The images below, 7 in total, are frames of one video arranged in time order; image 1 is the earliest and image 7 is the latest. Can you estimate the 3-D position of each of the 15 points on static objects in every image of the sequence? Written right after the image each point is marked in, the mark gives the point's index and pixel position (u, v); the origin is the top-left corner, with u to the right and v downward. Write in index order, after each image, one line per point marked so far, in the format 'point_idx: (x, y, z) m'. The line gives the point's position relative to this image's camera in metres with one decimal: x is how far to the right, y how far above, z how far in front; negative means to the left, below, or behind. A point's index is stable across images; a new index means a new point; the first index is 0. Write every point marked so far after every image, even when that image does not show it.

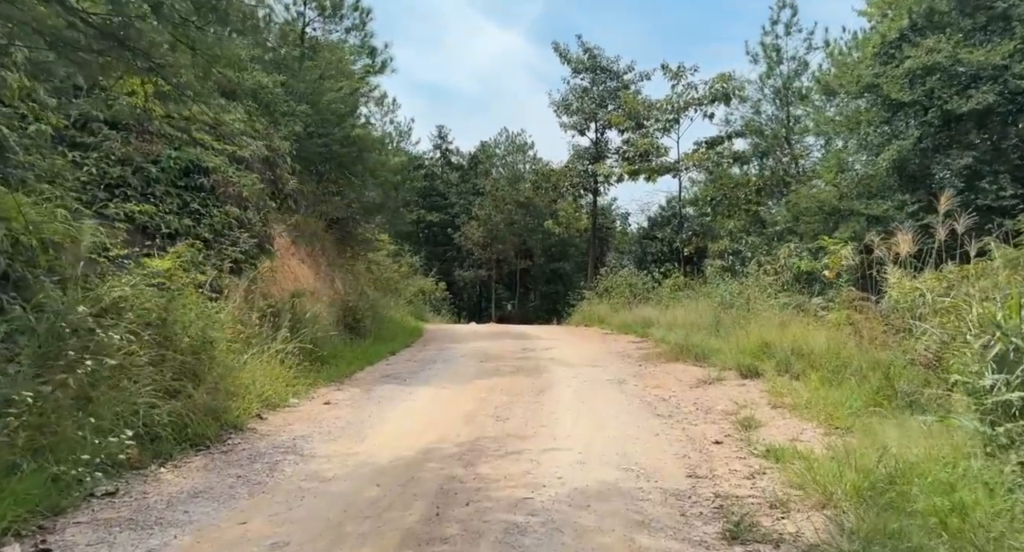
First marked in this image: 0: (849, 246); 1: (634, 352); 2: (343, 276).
0: (+5.8, +0.5, +13.2) m
1: (+1.8, -1.2, +12.4) m
2: (-3.6, 0.0, +16.4) m
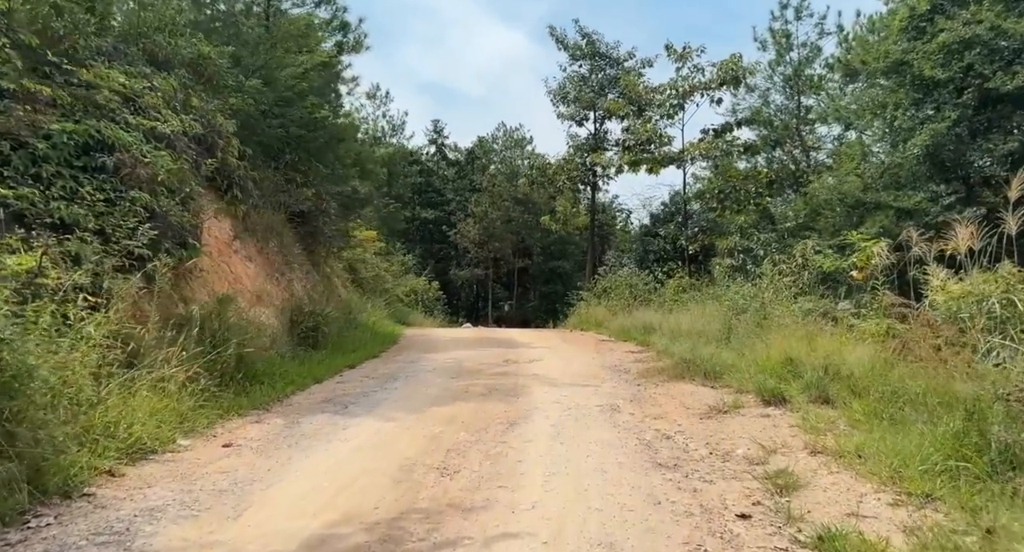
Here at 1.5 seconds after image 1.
0: (+5.5, +0.5, +11.3) m
1: (+1.5, -1.2, +10.6) m
2: (-4.0, 0.0, +14.6) m
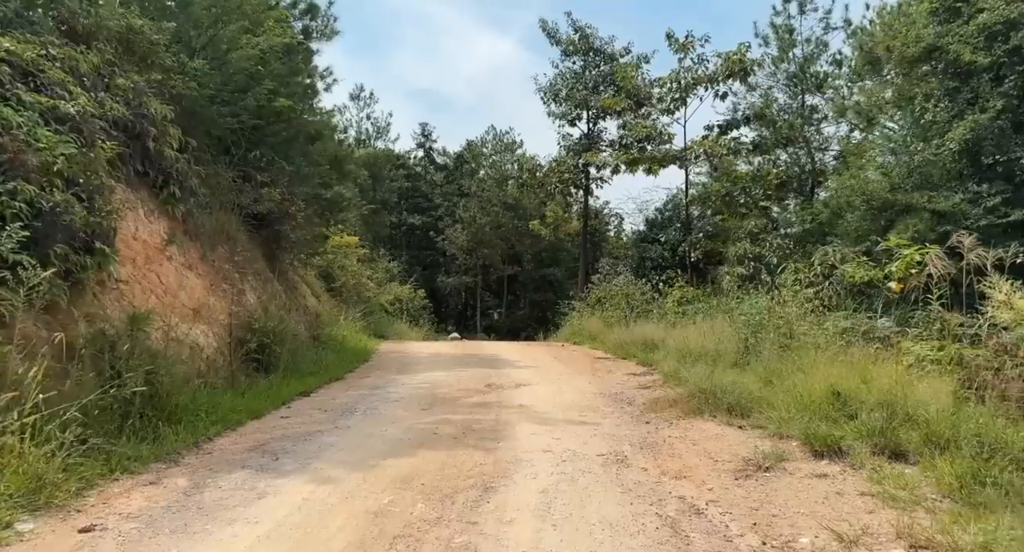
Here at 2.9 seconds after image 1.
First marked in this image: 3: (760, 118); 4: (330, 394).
0: (+5.2, +0.3, +9.7) m
1: (+1.3, -1.4, +8.9) m
2: (-4.2, -0.2, +12.9) m
3: (+5.9, +3.8, +17.8) m
4: (-2.3, -1.5, +9.6) m
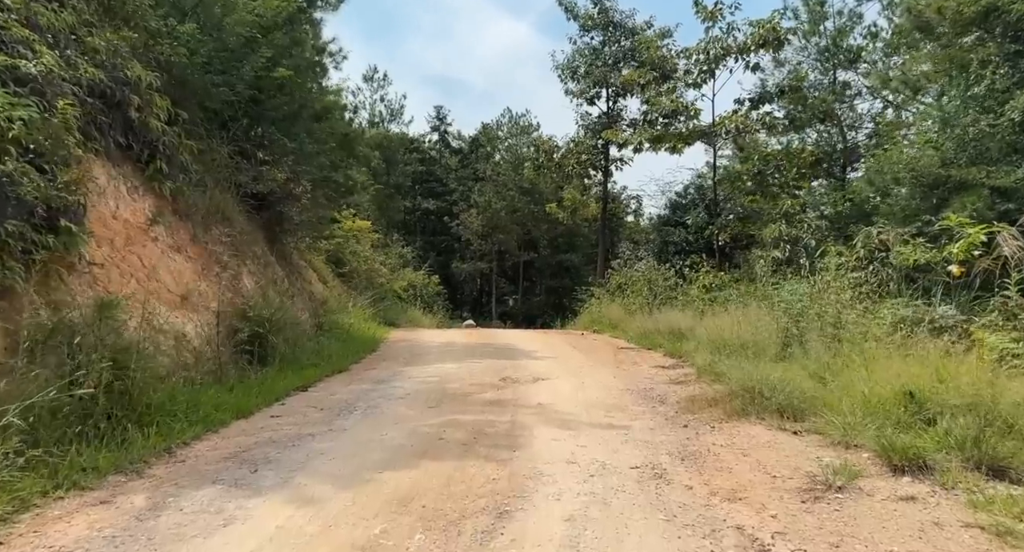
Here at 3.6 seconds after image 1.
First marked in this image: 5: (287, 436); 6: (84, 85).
0: (+5.4, +0.5, +8.7) m
1: (+1.5, -1.2, +8.0) m
2: (-3.9, +0.1, +12.0) m
3: (+6.3, +4.1, +16.7) m
4: (-2.1, -1.3, +8.8) m
5: (-1.8, -1.3, +6.2) m
6: (-4.4, +2.0, +7.9) m
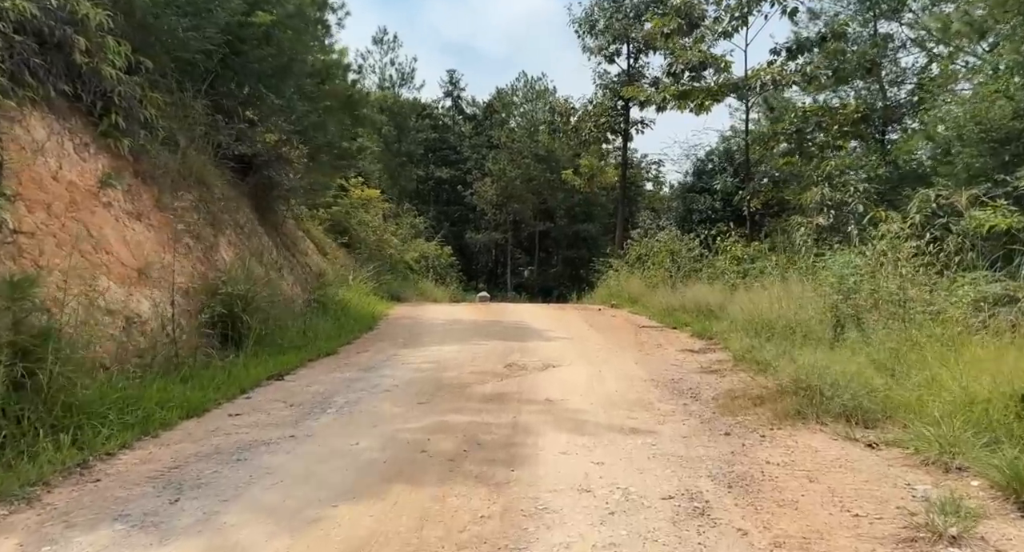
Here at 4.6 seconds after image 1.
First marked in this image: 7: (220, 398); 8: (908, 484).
0: (+5.5, +0.8, +7.3) m
1: (+1.5, -0.9, +6.8) m
2: (-3.8, +0.5, +10.9) m
3: (+6.5, +4.7, +15.2) m
4: (-2.0, -1.0, +7.6) m
5: (-1.8, -1.1, +5.1) m
6: (-4.4, +2.2, +6.7) m
7: (-2.4, -1.0, +6.3) m
8: (+2.1, -1.1, +4.1) m
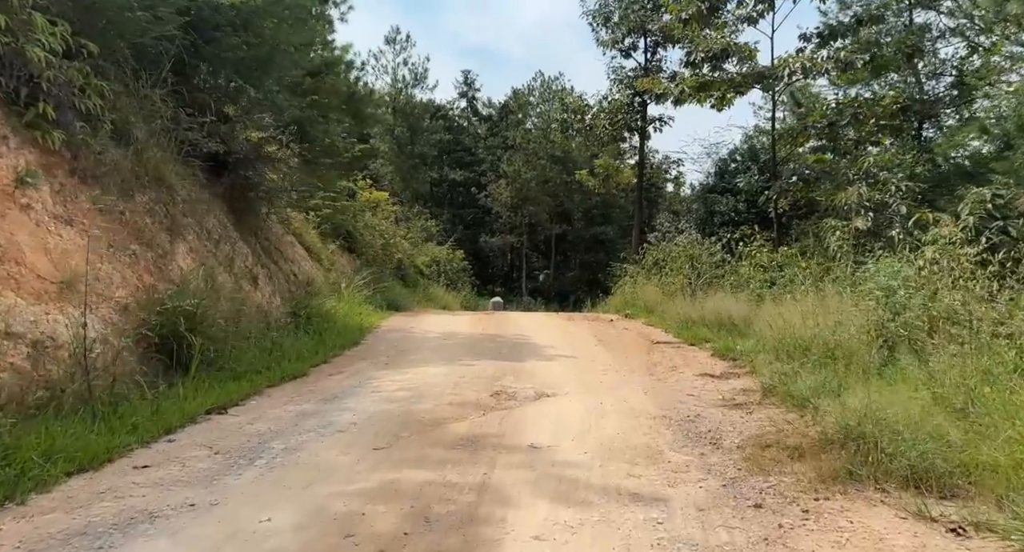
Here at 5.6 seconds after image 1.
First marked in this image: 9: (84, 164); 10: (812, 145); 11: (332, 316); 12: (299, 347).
0: (+5.4, +0.7, +6.0) m
1: (+1.4, -1.1, +5.5) m
2: (-3.8, +0.3, +9.8) m
3: (+6.6, +4.6, +13.8) m
4: (-2.1, -1.1, +6.5) m
5: (-2.0, -1.2, +3.9) m
6: (-4.5, +2.1, +5.6) m
7: (-2.6, -1.1, +5.2) m
8: (+1.9, -1.2, +2.8) m
9: (-4.3, +1.1, +7.8) m
10: (+5.6, +2.4, +14.4) m
11: (-2.9, -0.6, +12.3) m
12: (-2.6, -0.9, +9.5) m
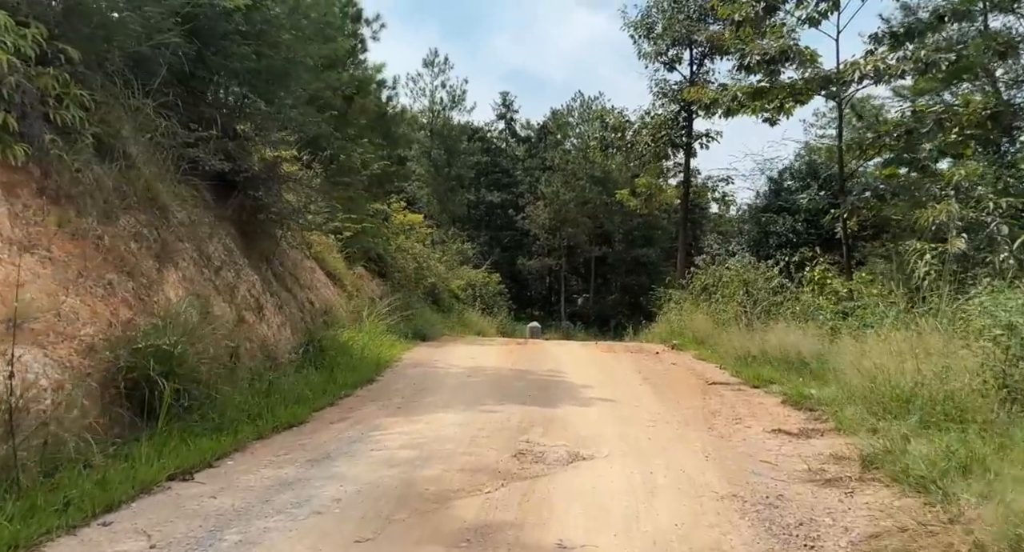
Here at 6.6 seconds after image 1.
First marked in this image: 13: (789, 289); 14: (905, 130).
0: (+5.5, +0.5, +4.5) m
1: (+1.5, -1.3, +4.2) m
2: (-3.5, 0.0, +8.8) m
3: (+7.1, +4.1, +12.4) m
4: (-1.9, -1.4, +5.3) m
5: (-1.9, -1.4, +2.8) m
6: (-4.3, +1.9, +4.7) m
7: (-2.4, -1.3, +4.1) m
8: (+1.9, -1.3, +1.5) m
9: (-4.1, +0.8, +6.8) m
10: (+6.2, +2.0, +12.9) m
11: (-2.4, -1.1, +11.2) m
12: (-2.3, -1.2, +8.4) m
13: (+4.7, -0.2, +13.0) m
14: (+6.6, +2.4, +13.5) m
